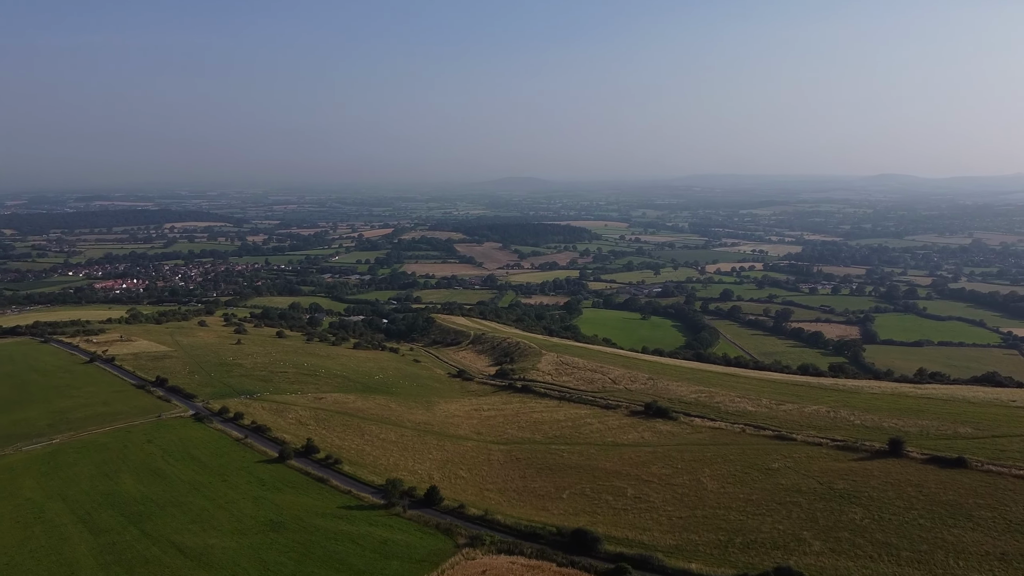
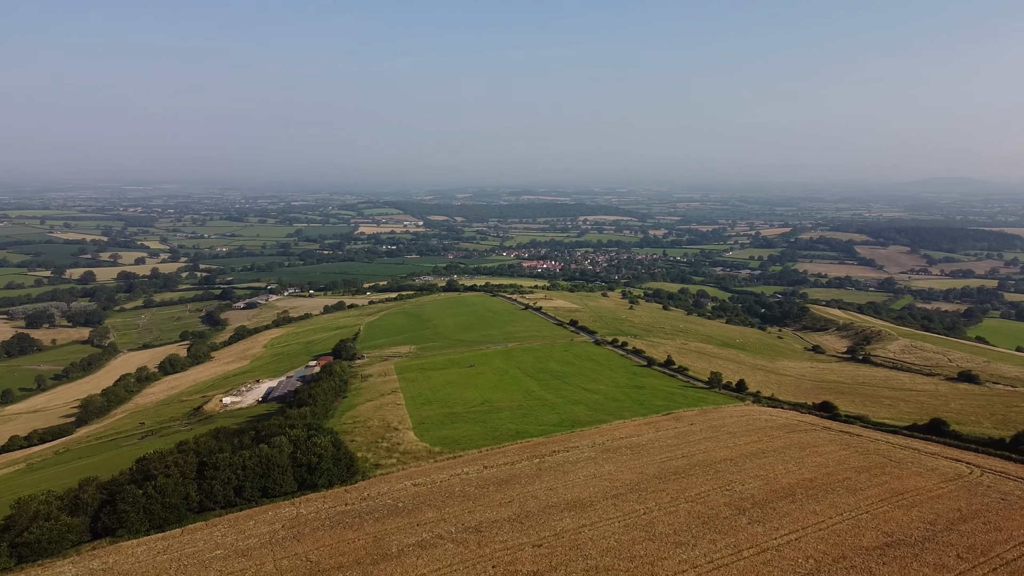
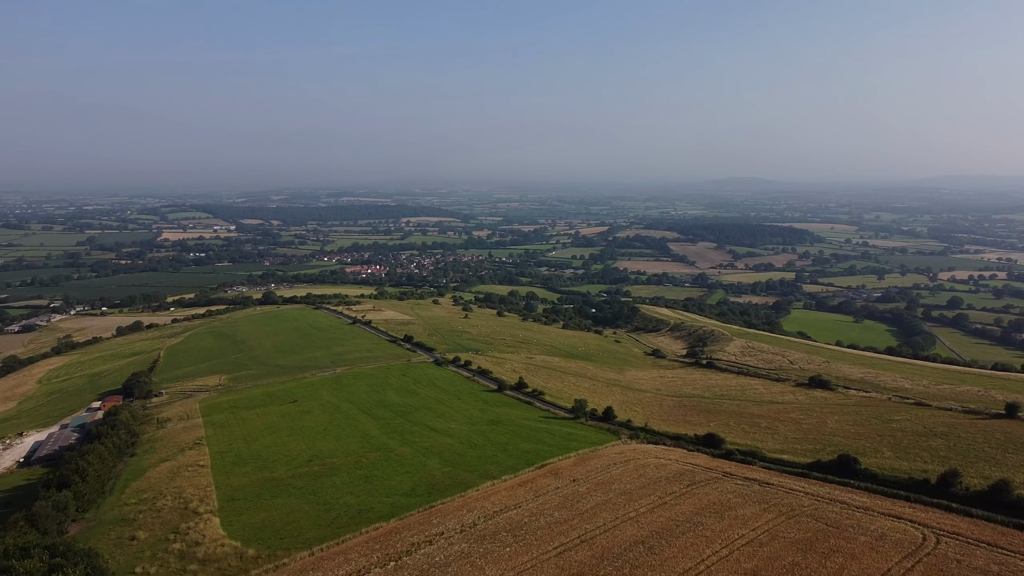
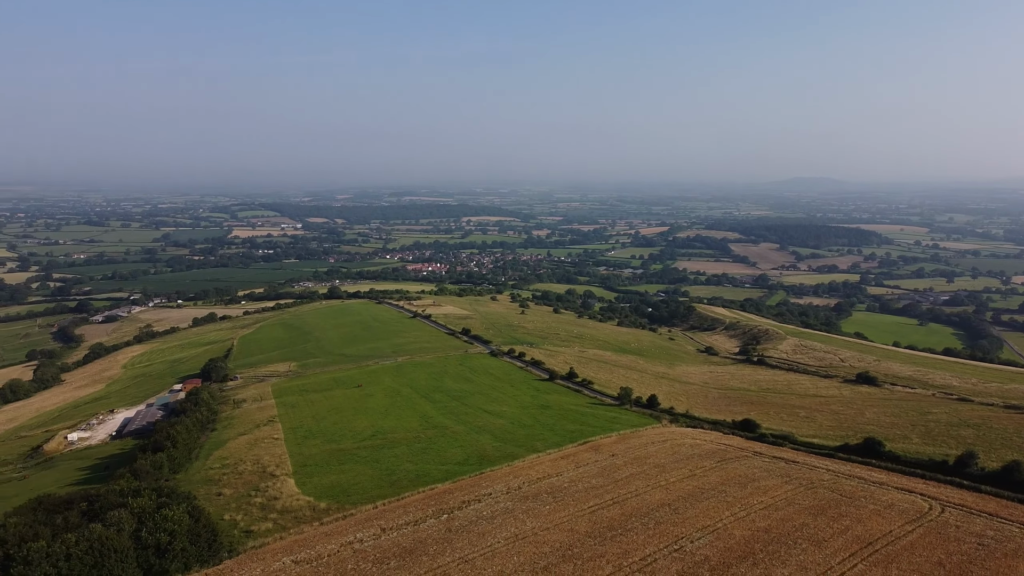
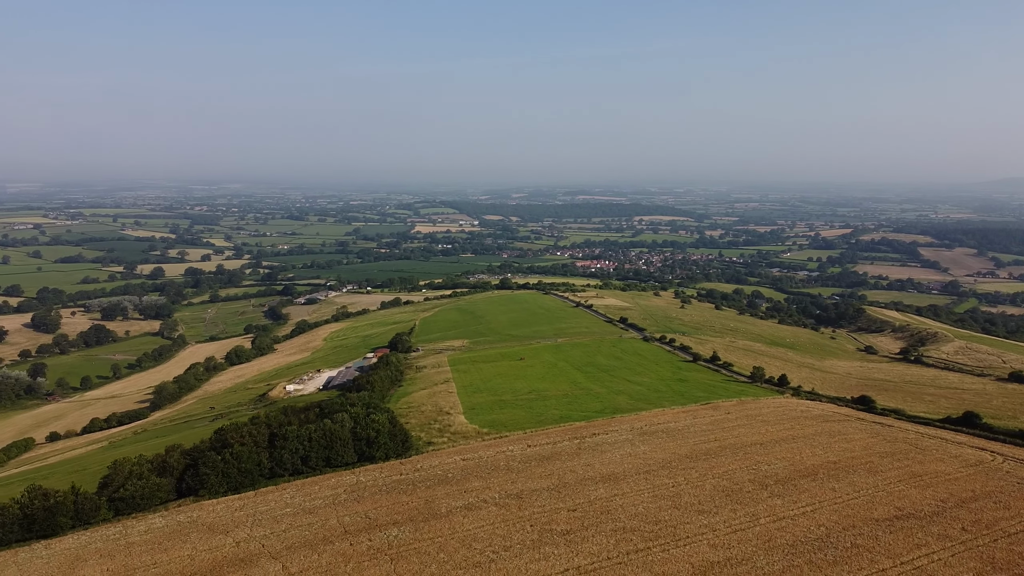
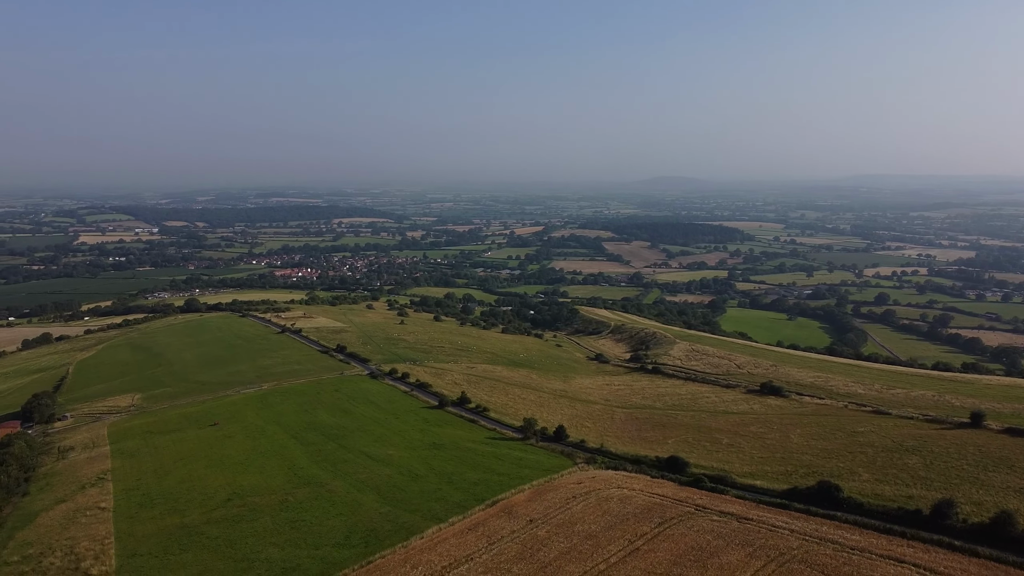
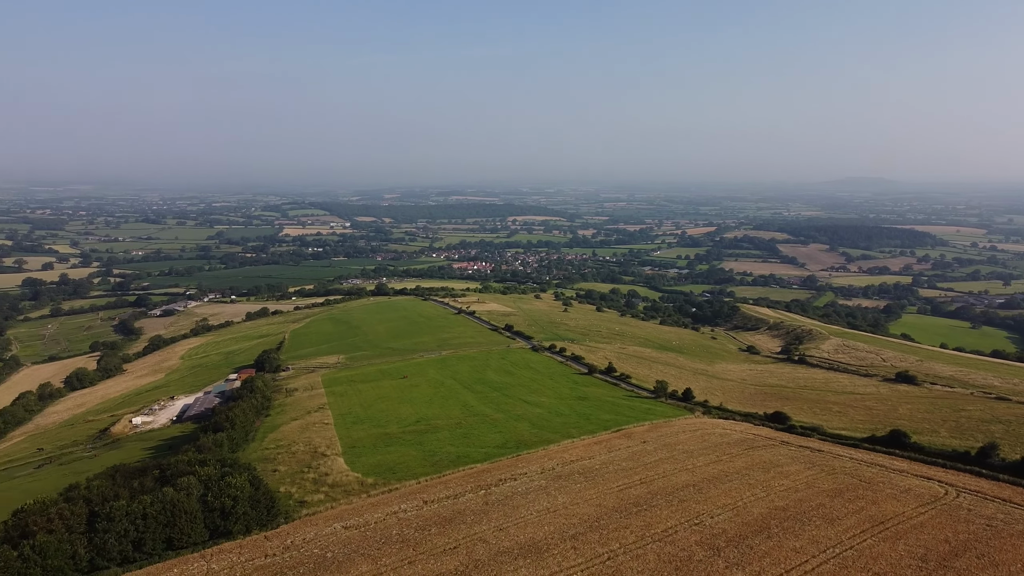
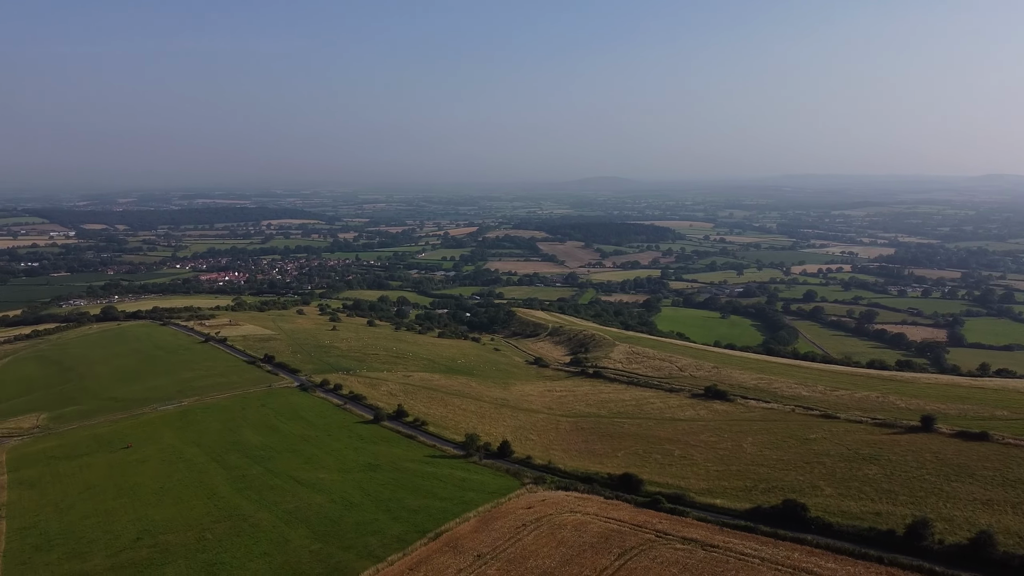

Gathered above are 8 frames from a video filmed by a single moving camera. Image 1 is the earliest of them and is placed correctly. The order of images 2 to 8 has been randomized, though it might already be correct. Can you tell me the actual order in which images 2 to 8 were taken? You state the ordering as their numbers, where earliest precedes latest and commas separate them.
8, 6, 3, 4, 7, 2, 5
